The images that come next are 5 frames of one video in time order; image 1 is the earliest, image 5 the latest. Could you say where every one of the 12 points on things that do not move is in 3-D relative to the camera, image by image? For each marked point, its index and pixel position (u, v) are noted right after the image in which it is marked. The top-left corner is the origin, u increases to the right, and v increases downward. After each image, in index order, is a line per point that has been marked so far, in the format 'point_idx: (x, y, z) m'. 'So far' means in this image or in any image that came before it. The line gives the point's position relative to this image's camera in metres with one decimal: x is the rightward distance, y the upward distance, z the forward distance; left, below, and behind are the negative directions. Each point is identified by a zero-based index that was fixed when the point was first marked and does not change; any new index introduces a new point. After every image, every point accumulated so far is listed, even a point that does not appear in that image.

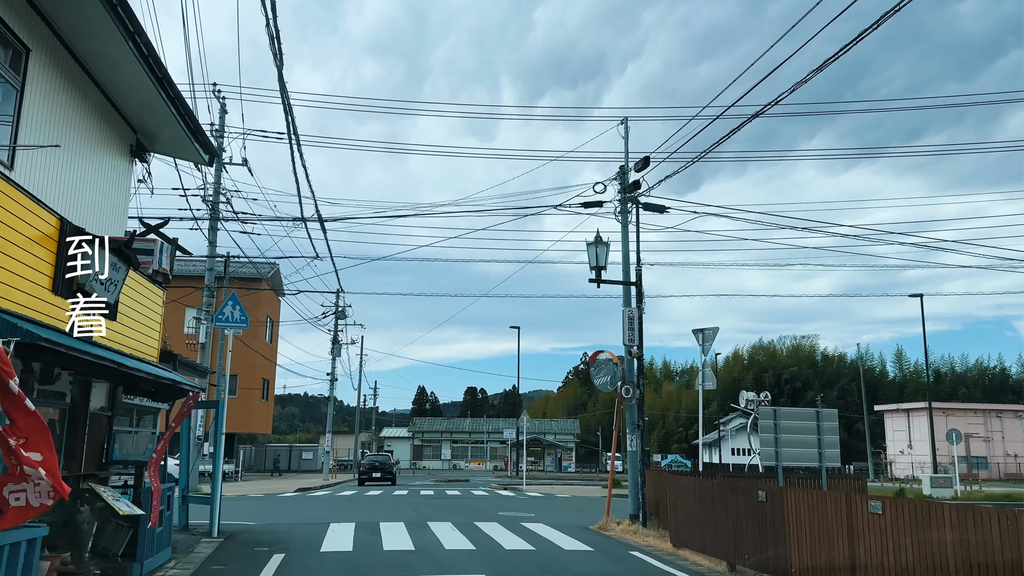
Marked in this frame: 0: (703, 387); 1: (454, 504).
0: (+3.8, -1.9, +13.8) m
1: (-1.3, -5.3, +17.3) m
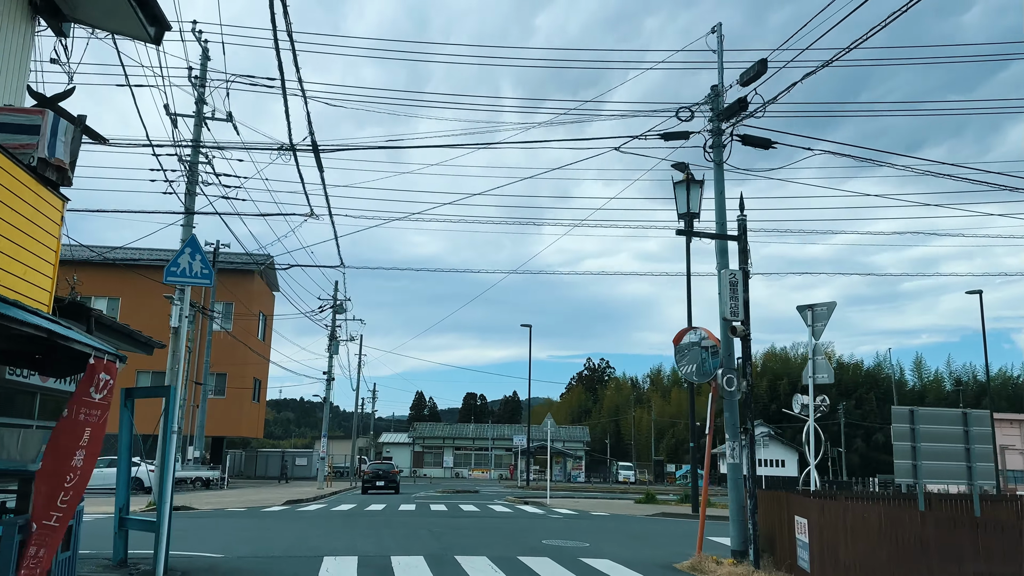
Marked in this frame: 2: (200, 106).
0: (+4.6, -1.4, +10.6) m
1: (-0.6, -4.7, +14.1) m
2: (-8.3, +4.9, +18.8) m
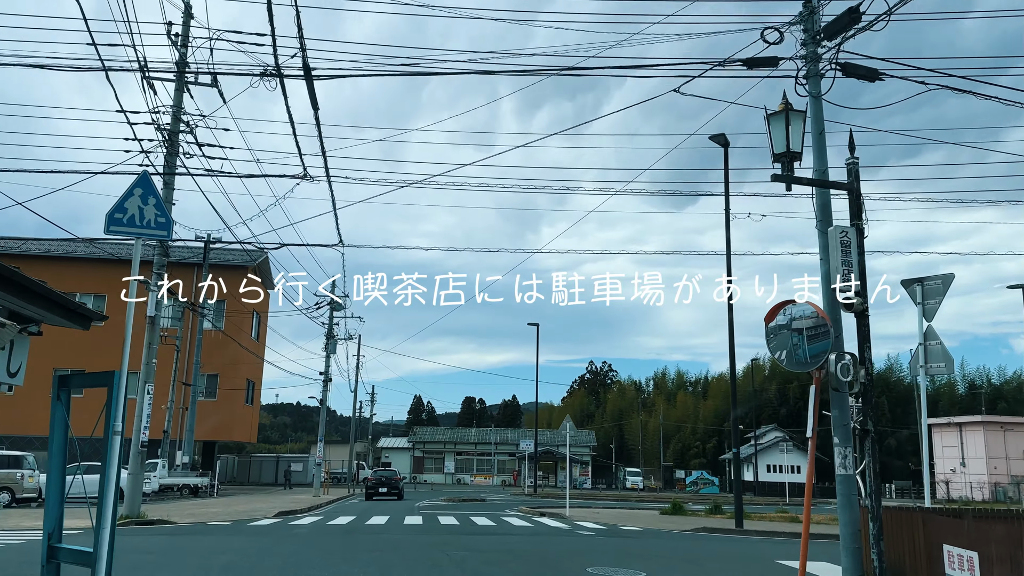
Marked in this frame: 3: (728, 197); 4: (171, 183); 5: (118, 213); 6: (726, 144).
0: (+5.1, -1.0, +8.6) m
1: (-0.1, -4.4, +12.0) m
2: (-7.9, +5.2, +16.8) m
3: (+5.3, +2.2, +17.2) m
4: (-7.8, +2.4, +16.1) m
5: (-3.5, +0.7, +6.3) m
6: (+5.3, +3.6, +17.4) m
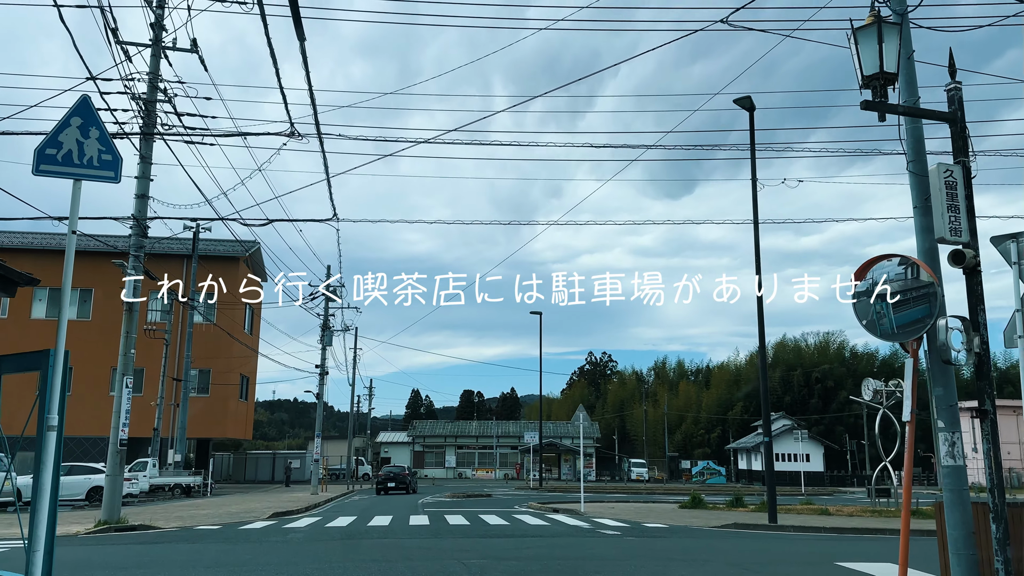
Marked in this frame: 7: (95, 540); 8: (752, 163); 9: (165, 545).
0: (+5.3, -0.6, +7.4) m
1: (+0.2, -4.0, +10.8) m
2: (-7.7, +5.6, +15.4) m
3: (+5.5, +2.8, +15.9) m
4: (-7.6, +2.7, +14.7) m
5: (-3.2, +1.0, +4.9) m
6: (+5.5, +4.1, +16.1) m
7: (-7.0, -4.2, +11.7) m
8: (+5.4, +2.8, +15.9) m
9: (-5.6, -4.2, +11.5) m
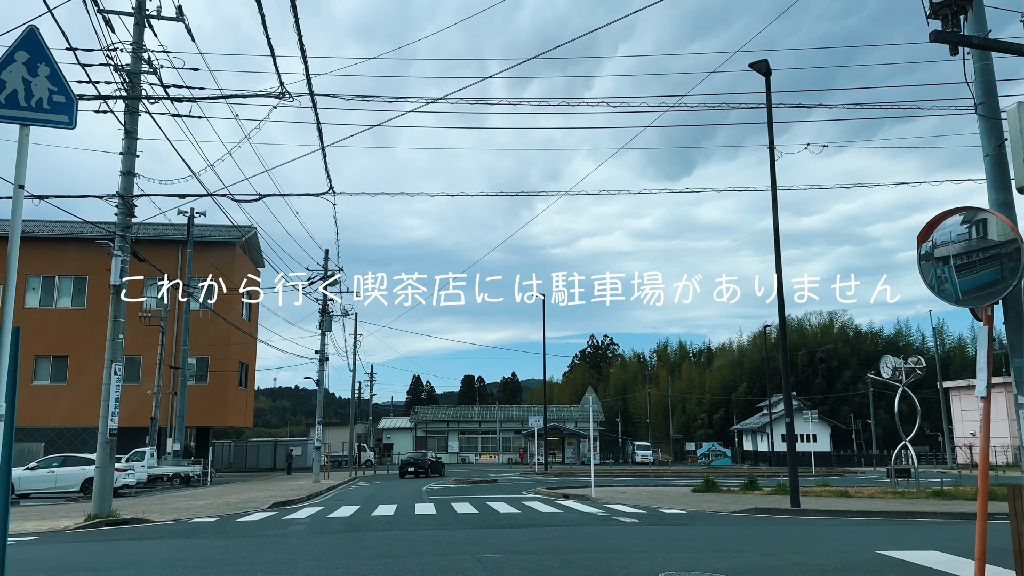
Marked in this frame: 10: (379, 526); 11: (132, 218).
0: (+5.5, -0.2, +6.6) m
1: (+0.4, -3.6, +10.1) m
2: (-7.7, +5.9, +14.5) m
3: (+5.6, +3.3, +15.2) m
4: (-7.5, +3.1, +13.9) m
5: (-3.0, +1.2, +4.2) m
6: (+5.6, +4.7, +15.3) m
7: (-6.7, -3.9, +11.0) m
8: (+5.5, +3.4, +15.1) m
9: (-5.4, -3.9, +10.9) m
10: (-2.2, -4.0, +11.7) m
11: (-7.4, +1.4, +13.8) m
